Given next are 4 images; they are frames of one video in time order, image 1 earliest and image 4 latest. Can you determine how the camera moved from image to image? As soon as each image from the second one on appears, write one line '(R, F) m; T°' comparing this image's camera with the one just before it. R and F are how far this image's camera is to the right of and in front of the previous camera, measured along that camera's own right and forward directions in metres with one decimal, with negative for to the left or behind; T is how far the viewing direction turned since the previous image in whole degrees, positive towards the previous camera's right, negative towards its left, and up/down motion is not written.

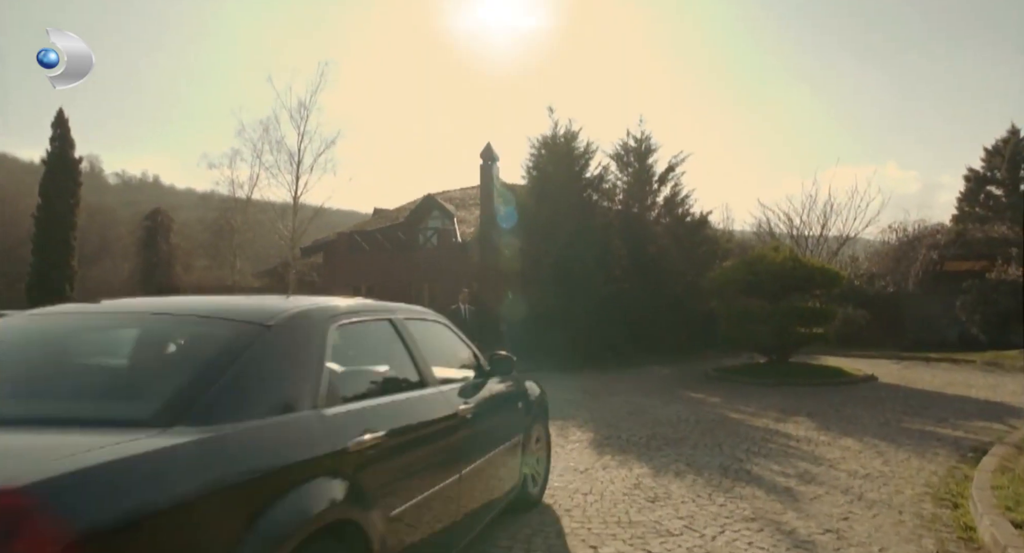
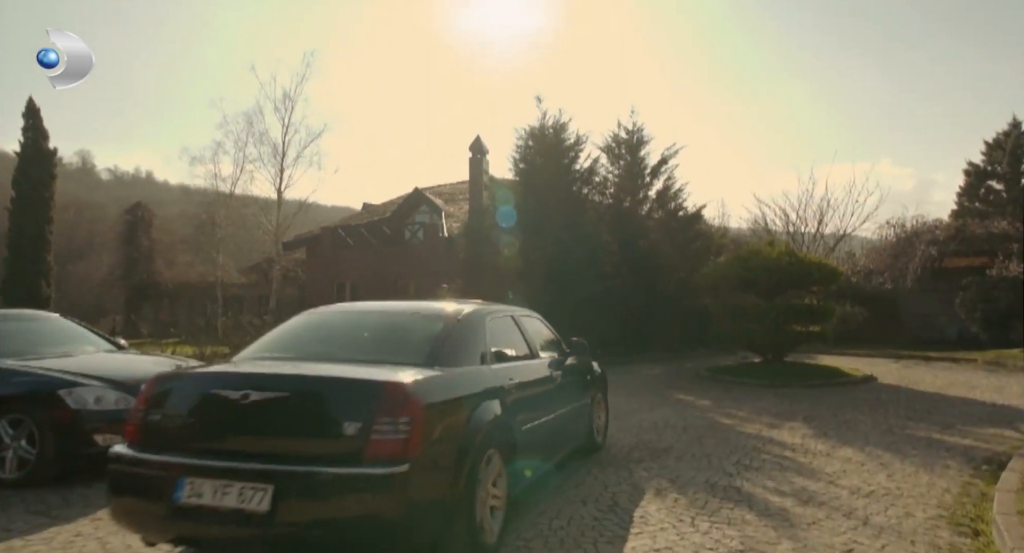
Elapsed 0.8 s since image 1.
(+0.3, +0.7) m; 0°
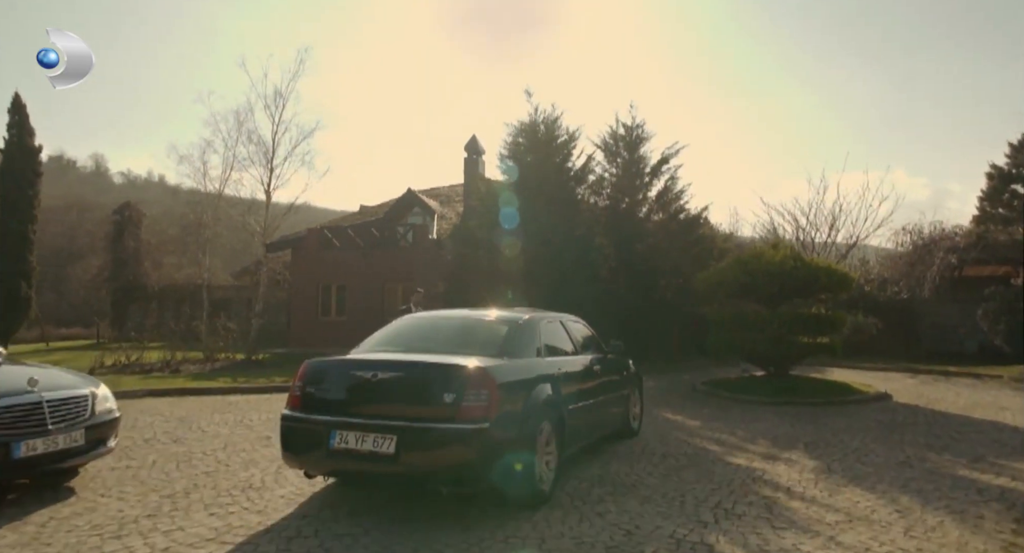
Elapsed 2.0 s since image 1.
(+0.7, +1.2) m; -1°
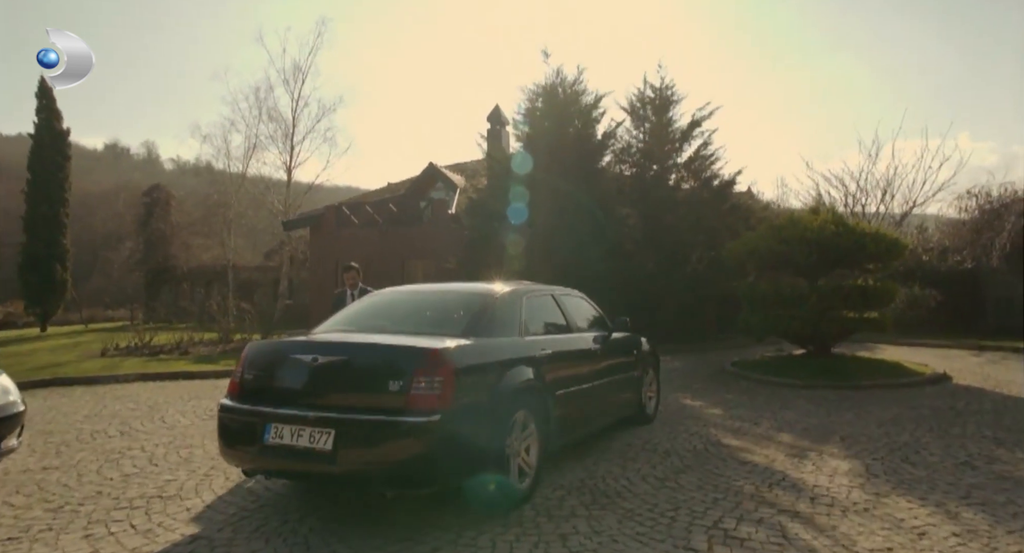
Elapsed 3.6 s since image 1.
(+0.7, +1.1) m; -4°
